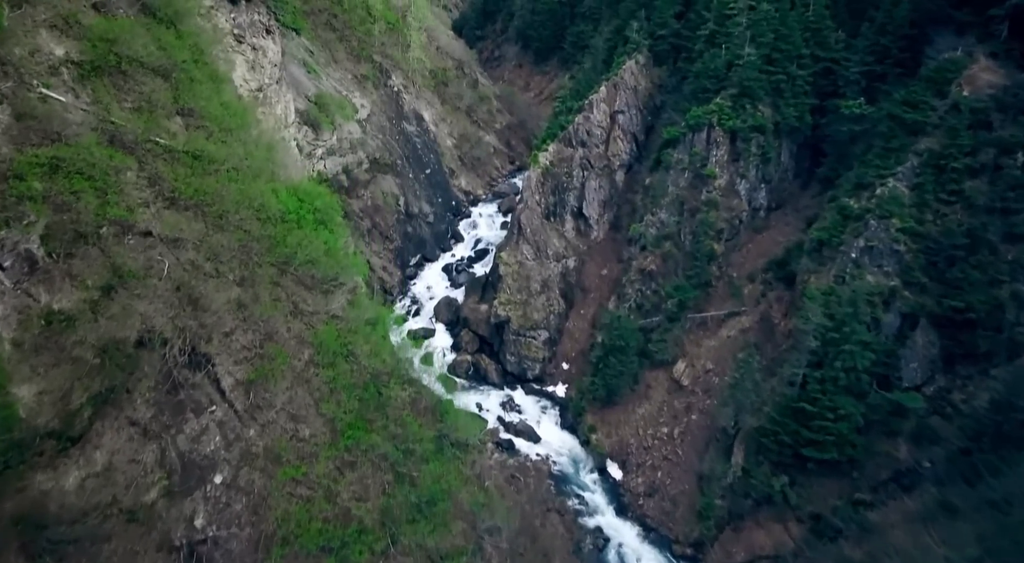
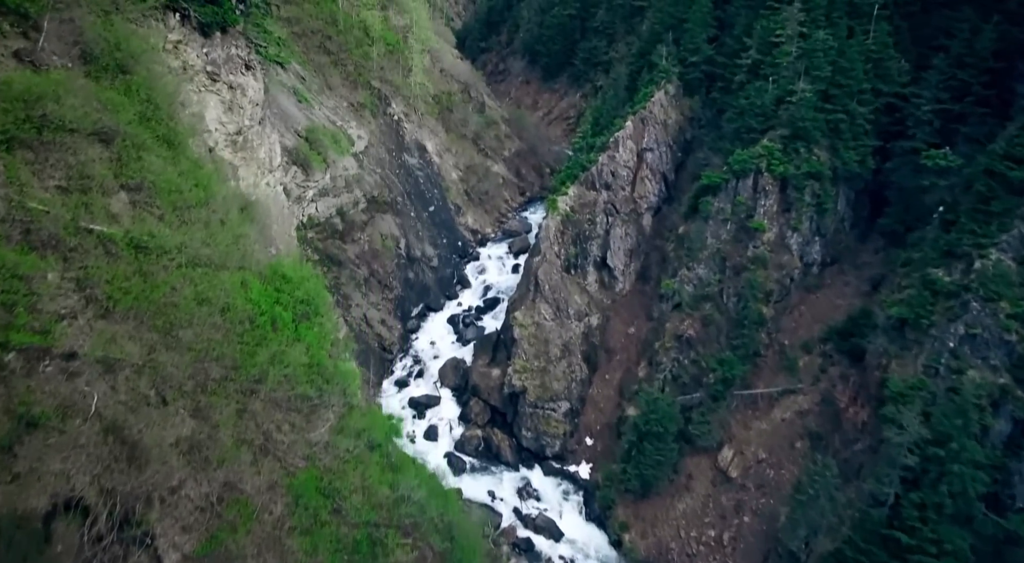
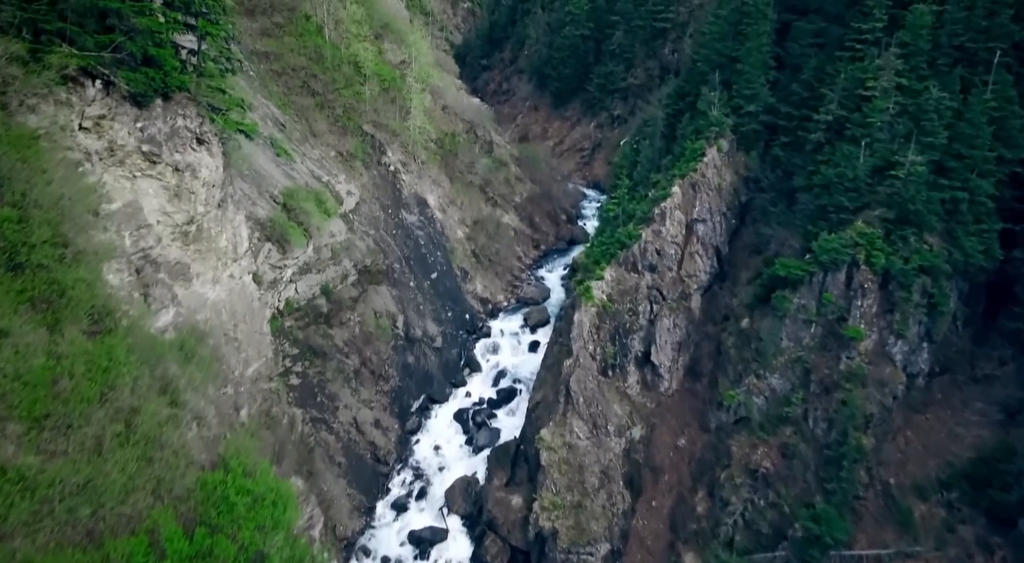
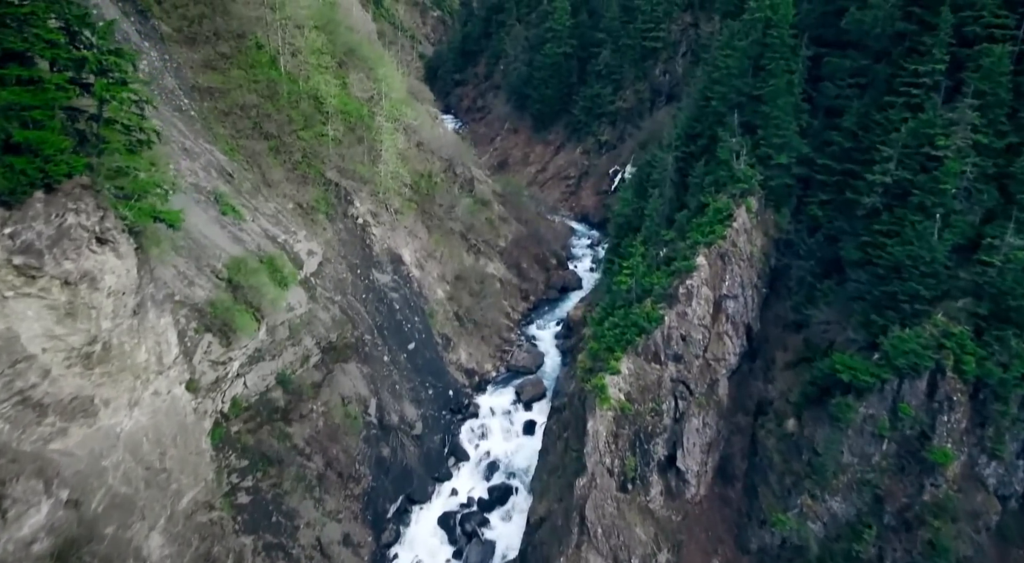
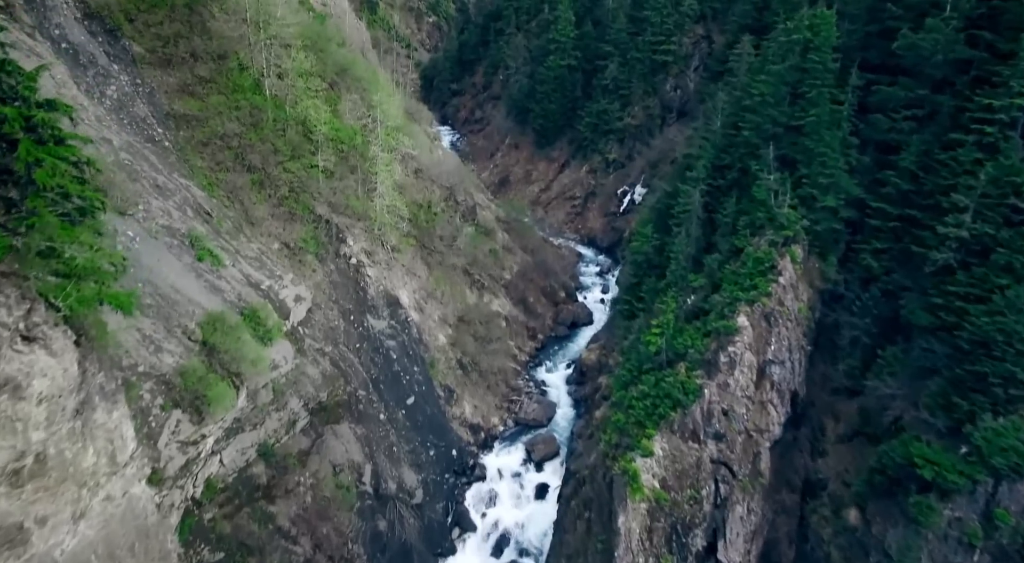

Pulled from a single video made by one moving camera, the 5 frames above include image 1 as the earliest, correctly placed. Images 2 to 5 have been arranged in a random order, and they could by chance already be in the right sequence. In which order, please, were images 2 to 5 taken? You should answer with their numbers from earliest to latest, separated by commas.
2, 3, 4, 5
